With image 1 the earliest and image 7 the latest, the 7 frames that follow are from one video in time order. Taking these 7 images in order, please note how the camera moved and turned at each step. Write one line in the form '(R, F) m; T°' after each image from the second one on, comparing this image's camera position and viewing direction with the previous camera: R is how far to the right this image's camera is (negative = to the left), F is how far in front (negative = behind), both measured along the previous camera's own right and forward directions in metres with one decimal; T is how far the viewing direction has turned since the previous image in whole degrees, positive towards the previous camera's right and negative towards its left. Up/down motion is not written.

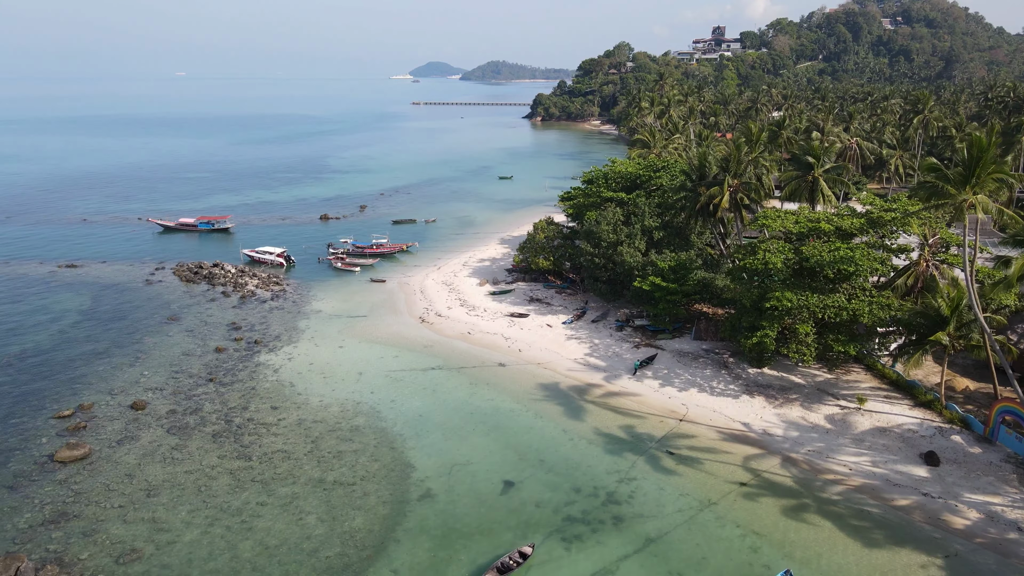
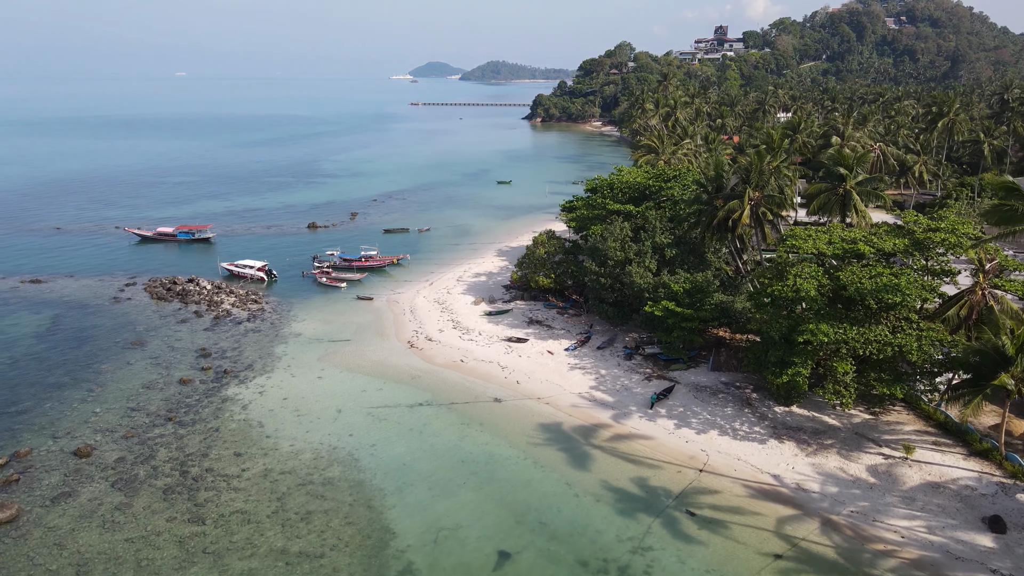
(+0.1, +3.8) m; 0°
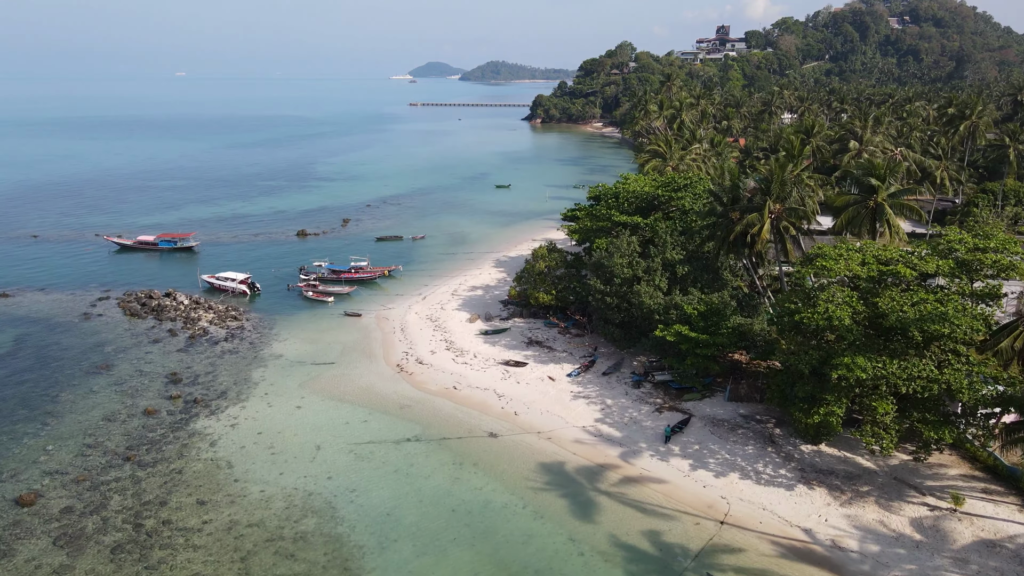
(+0.1, +3.1) m; 0°
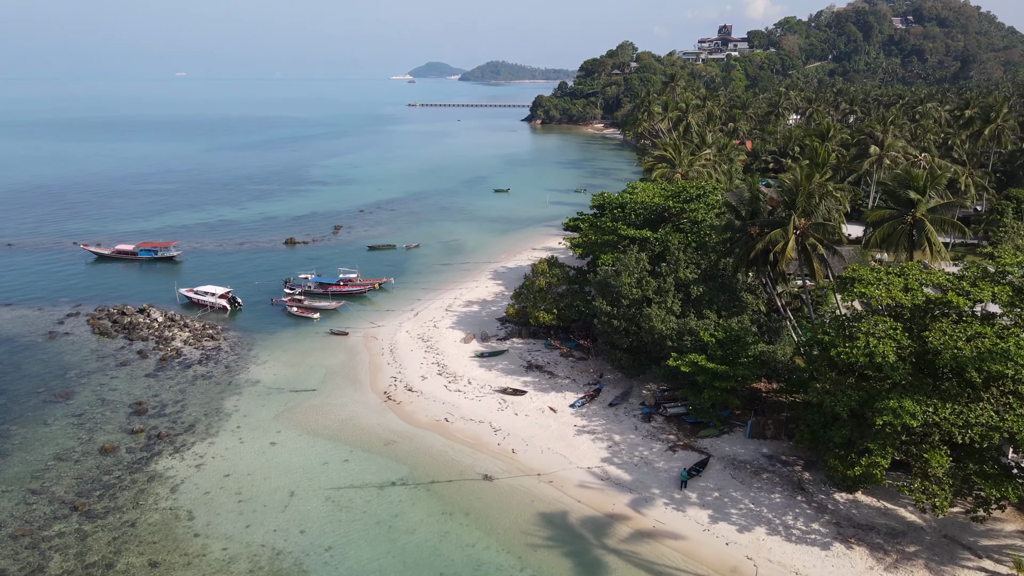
(+0.1, +3.1) m; 0°
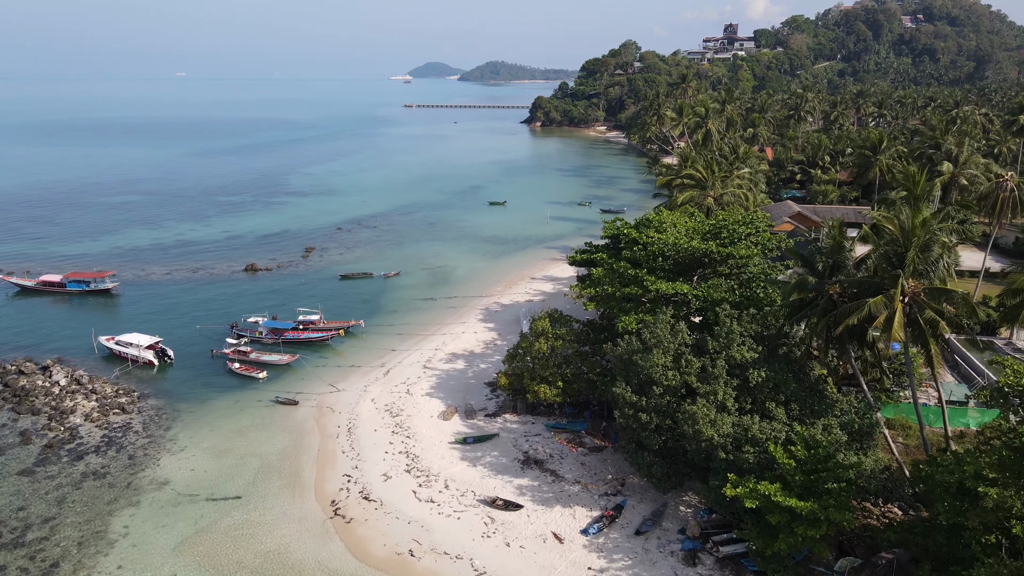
(+0.4, +8.5) m; 0°
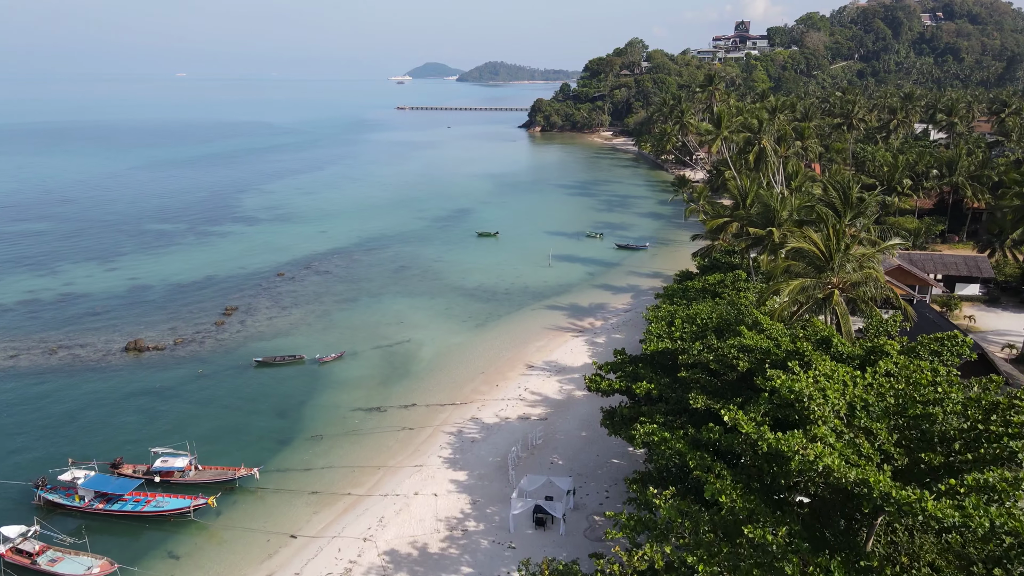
(+0.6, +15.7) m; 0°
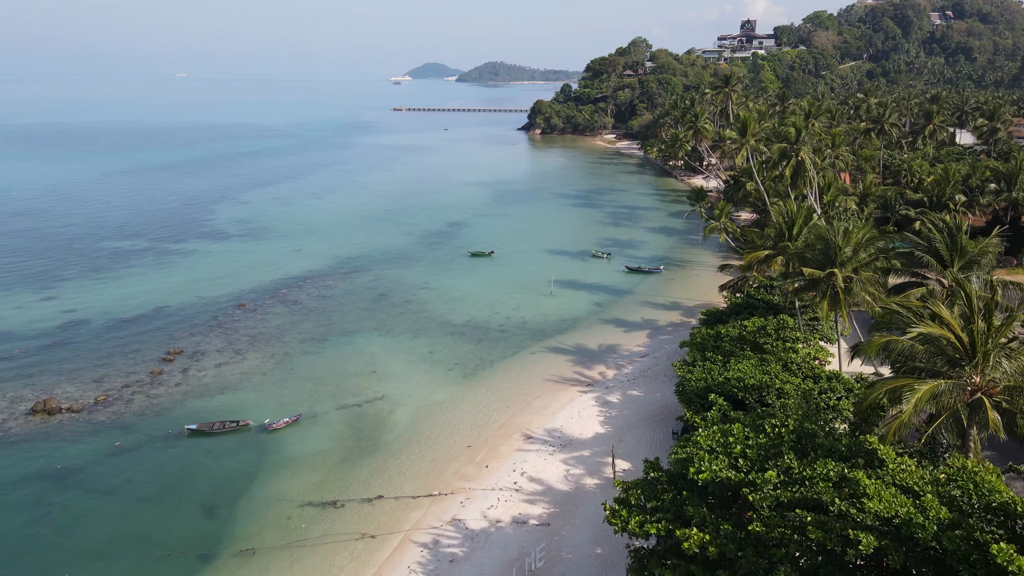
(+0.3, +7.1) m; 0°
